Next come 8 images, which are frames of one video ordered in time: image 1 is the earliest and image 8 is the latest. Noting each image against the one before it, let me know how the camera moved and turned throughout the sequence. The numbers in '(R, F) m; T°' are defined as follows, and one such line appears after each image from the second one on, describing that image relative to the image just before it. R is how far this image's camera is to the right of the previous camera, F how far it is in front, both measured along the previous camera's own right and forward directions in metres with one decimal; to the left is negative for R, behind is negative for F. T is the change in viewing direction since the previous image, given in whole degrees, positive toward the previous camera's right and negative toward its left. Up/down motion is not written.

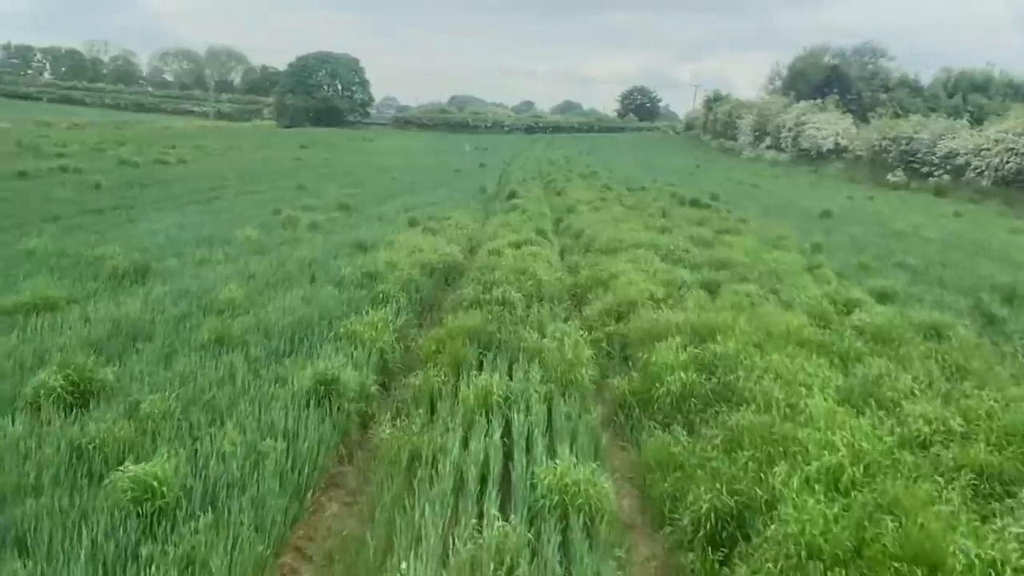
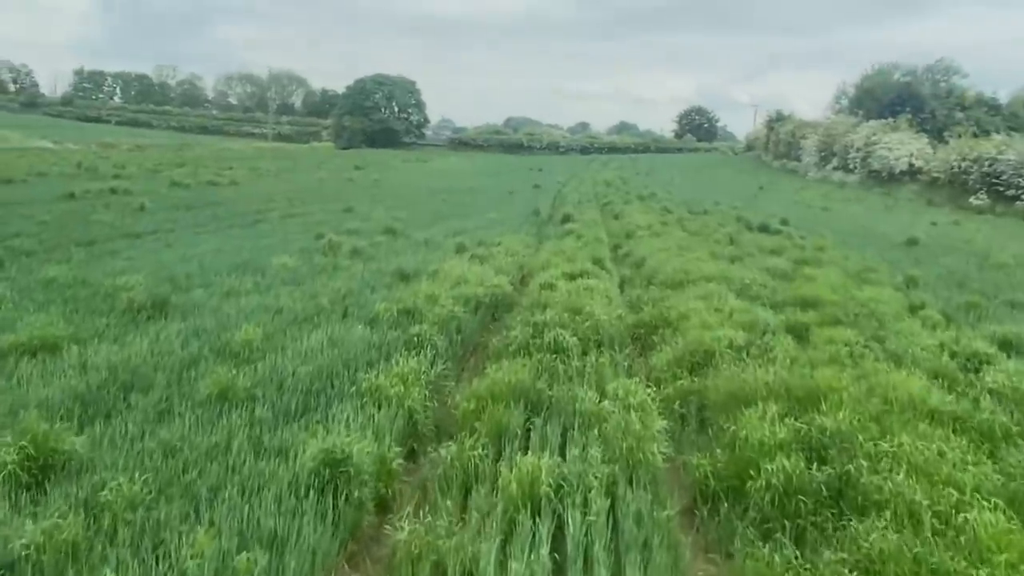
(0.0, +1.2) m; -4°
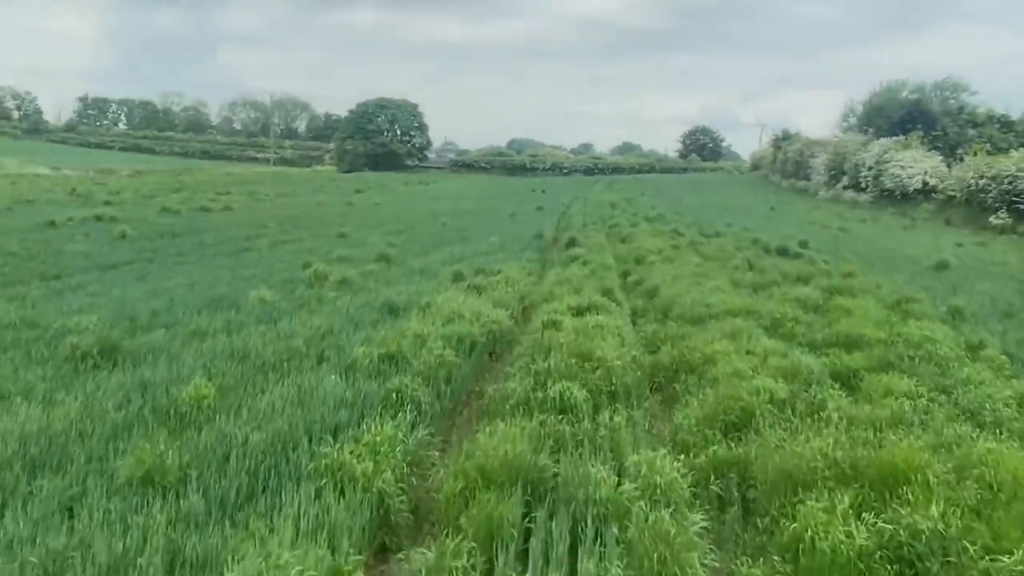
(+0.1, +1.2) m; 0°
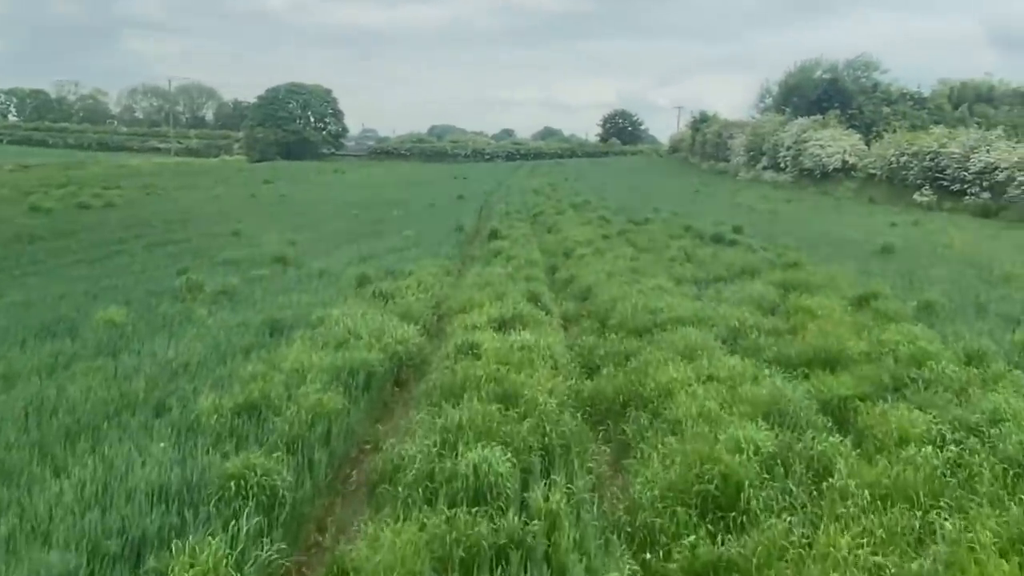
(+0.2, +1.8) m; +5°
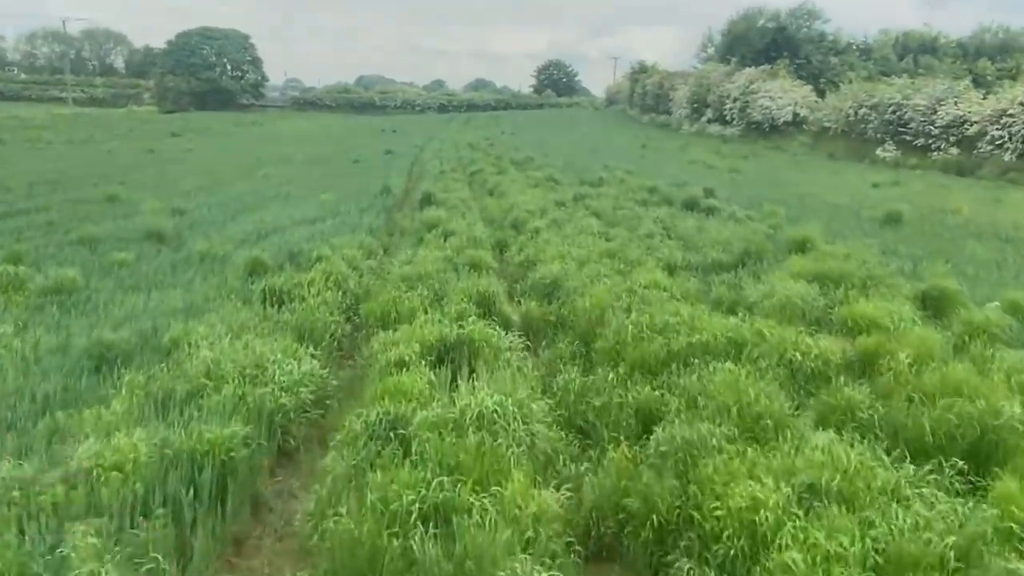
(-0.1, +2.9) m; +5°
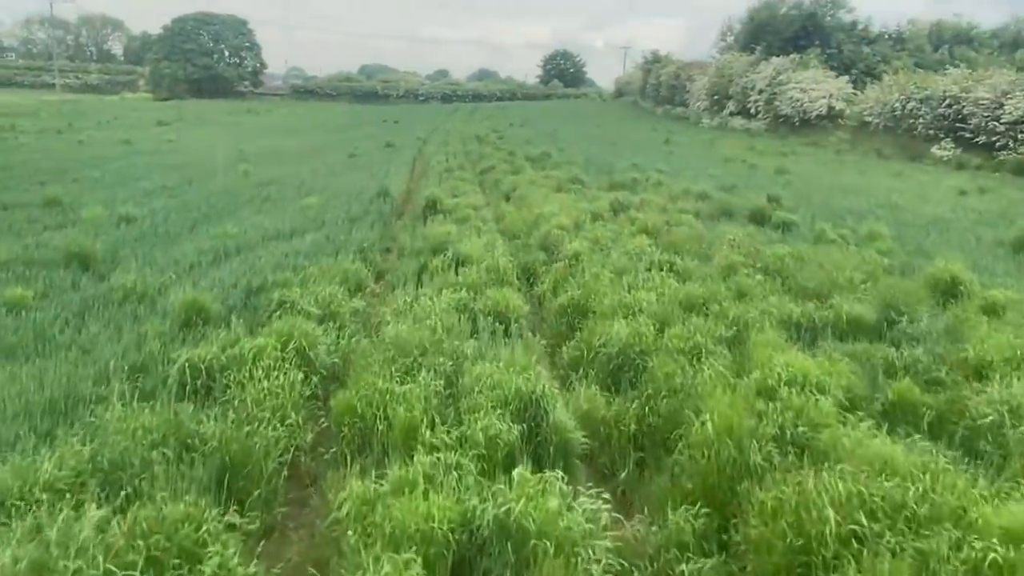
(-0.4, +2.9) m; 0°
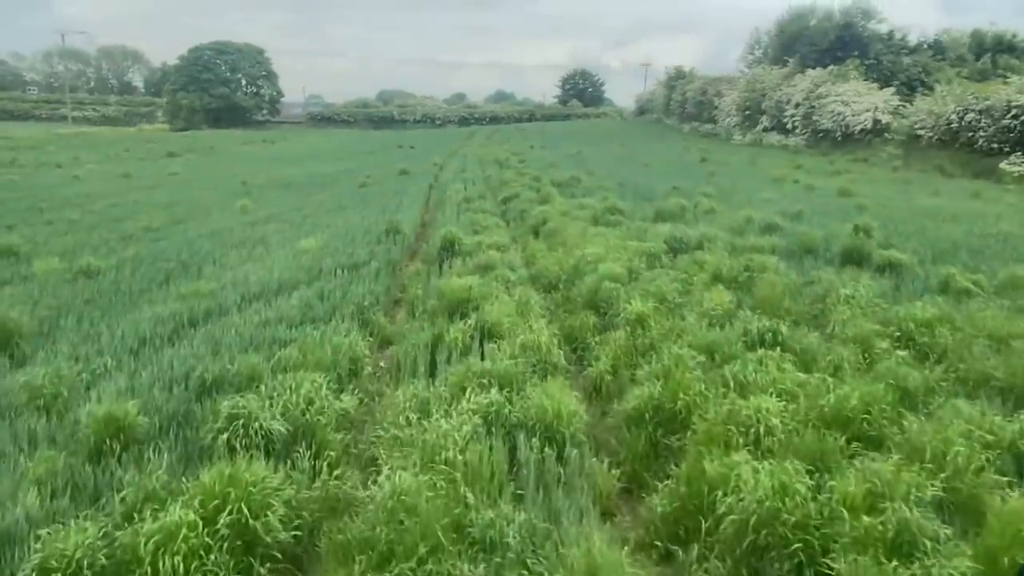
(-0.2, +2.2) m; -2°
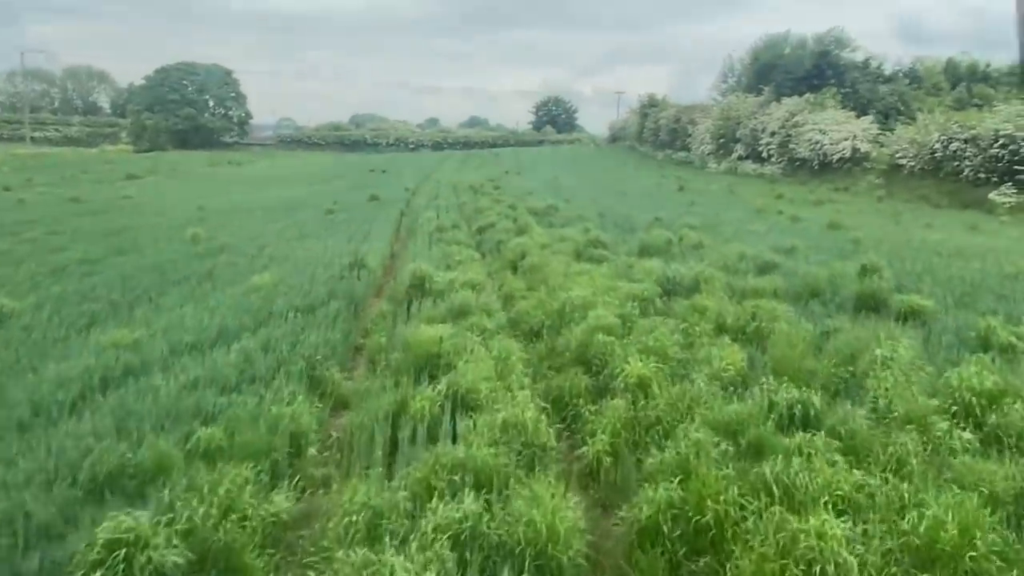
(0.0, +1.2) m; +2°
